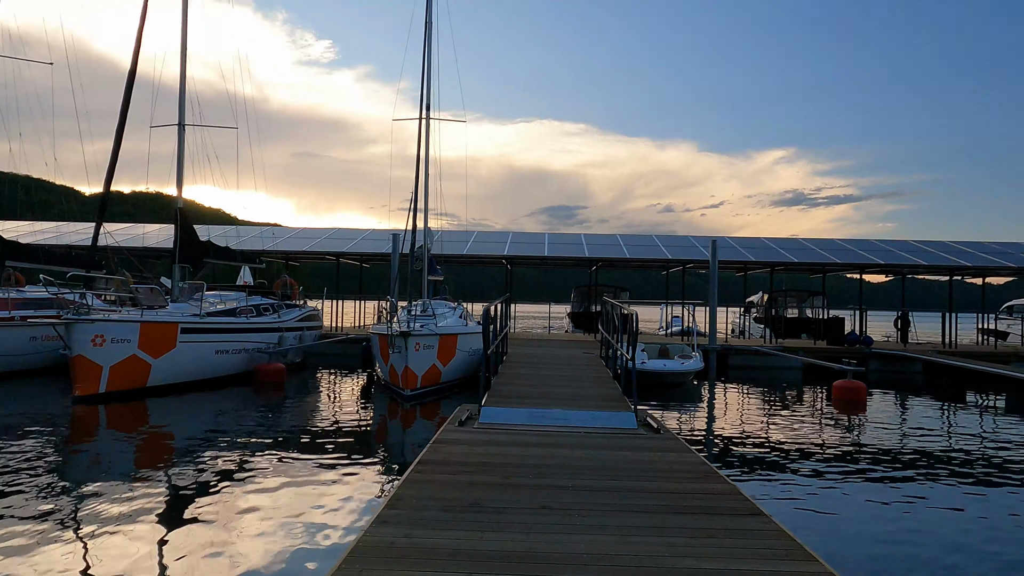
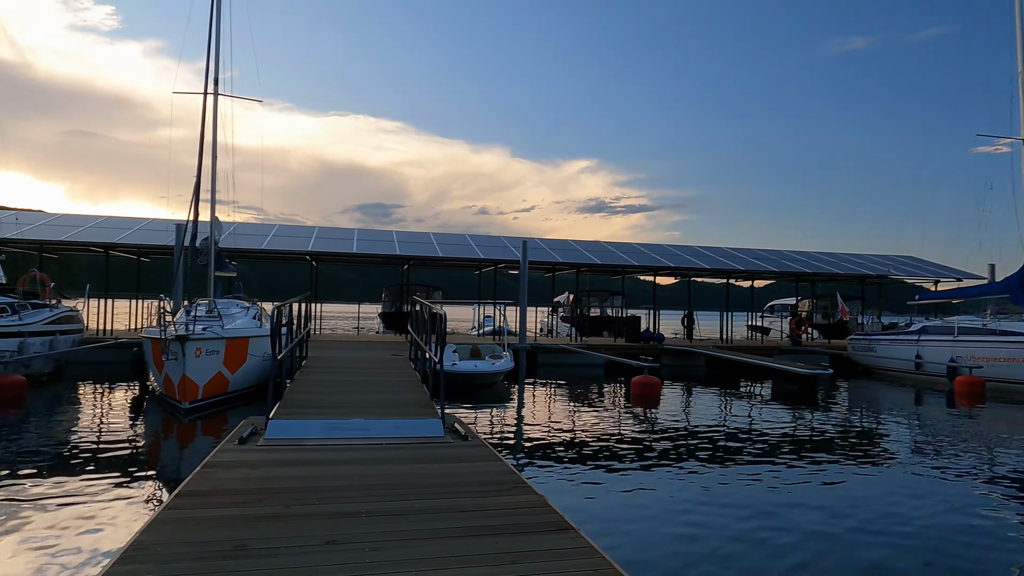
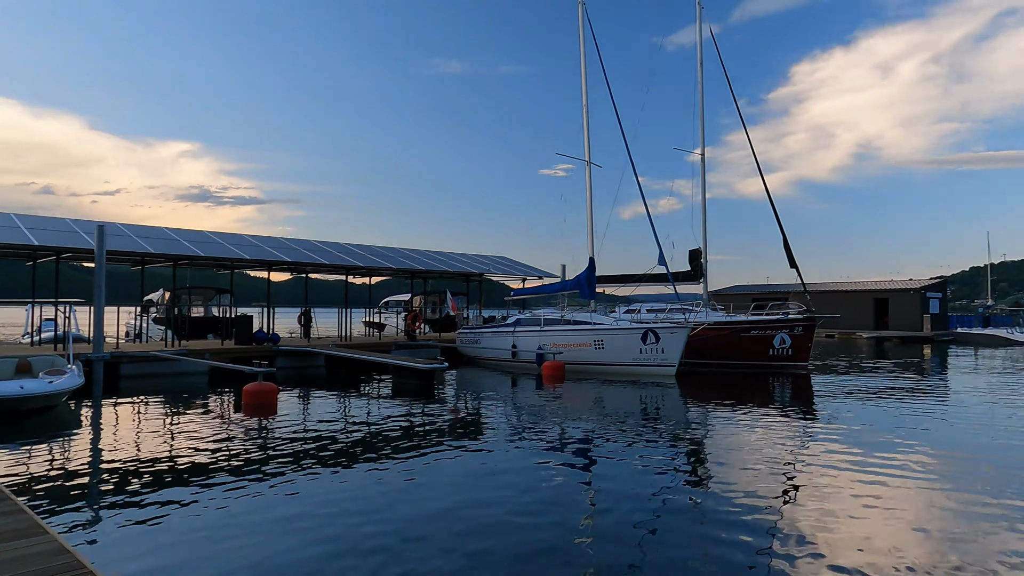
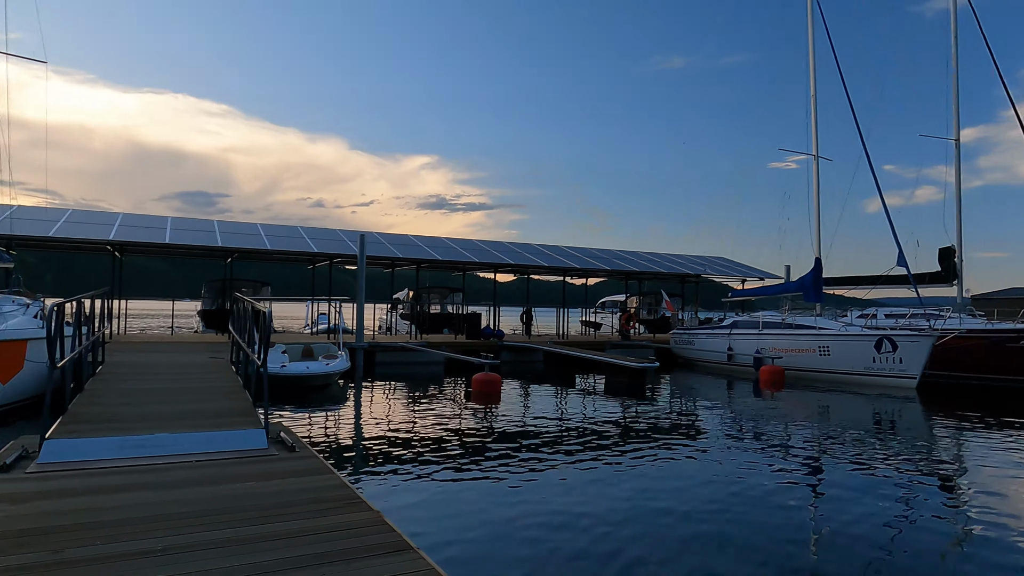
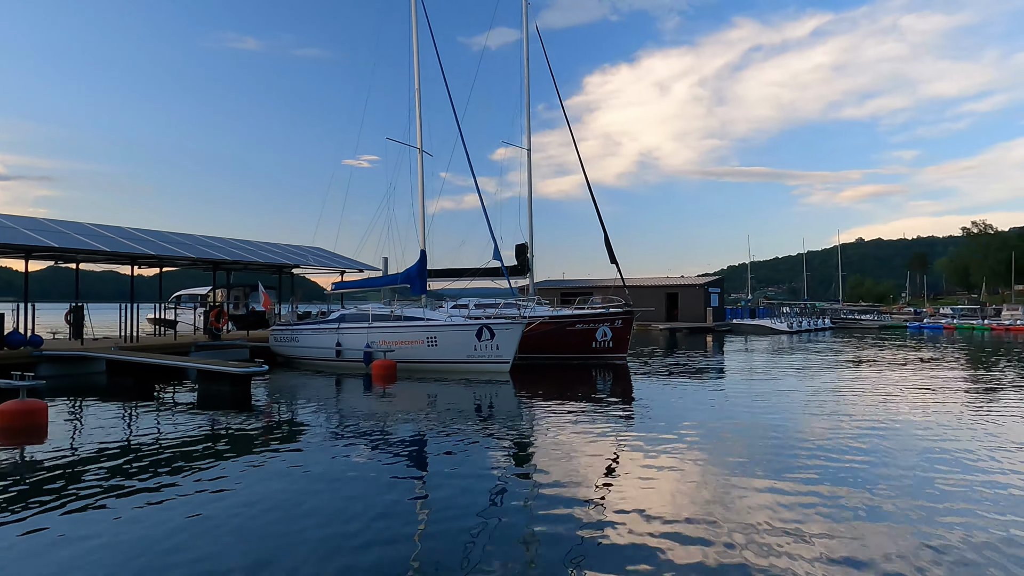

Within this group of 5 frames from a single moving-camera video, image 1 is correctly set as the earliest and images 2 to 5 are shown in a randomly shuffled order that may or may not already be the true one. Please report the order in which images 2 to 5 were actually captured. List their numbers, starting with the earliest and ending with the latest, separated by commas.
2, 4, 3, 5
